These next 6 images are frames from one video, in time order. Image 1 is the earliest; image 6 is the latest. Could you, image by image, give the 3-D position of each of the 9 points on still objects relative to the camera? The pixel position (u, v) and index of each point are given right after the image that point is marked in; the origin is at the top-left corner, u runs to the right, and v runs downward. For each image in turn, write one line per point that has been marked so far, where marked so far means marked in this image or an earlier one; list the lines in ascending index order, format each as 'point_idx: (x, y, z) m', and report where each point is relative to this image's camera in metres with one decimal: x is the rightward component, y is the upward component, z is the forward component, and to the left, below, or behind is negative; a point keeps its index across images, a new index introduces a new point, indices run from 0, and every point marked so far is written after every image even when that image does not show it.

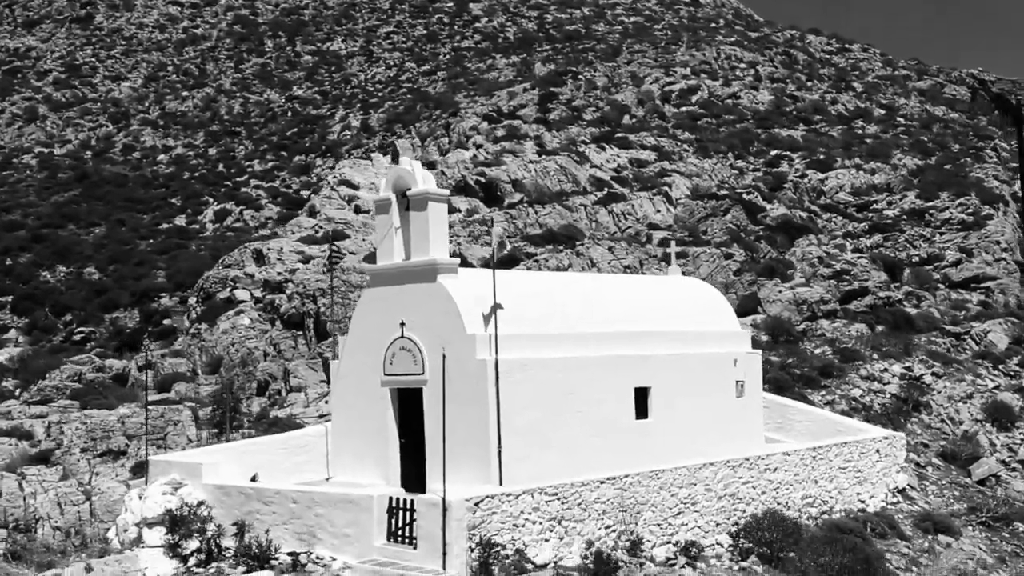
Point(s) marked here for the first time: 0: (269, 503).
0: (-3.3, -2.9, +16.2) m
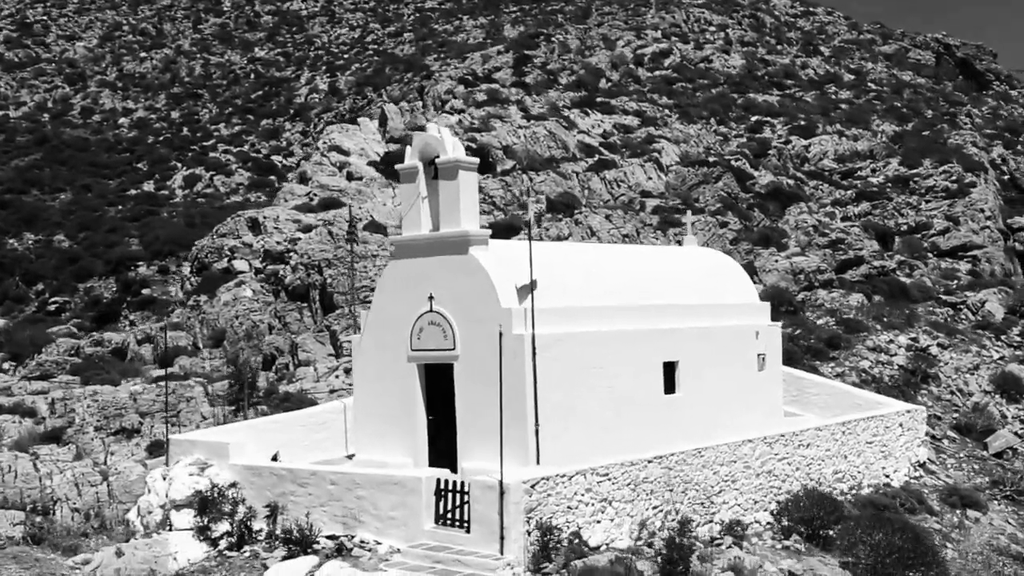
0: (-2.7, -2.6, +15.7) m
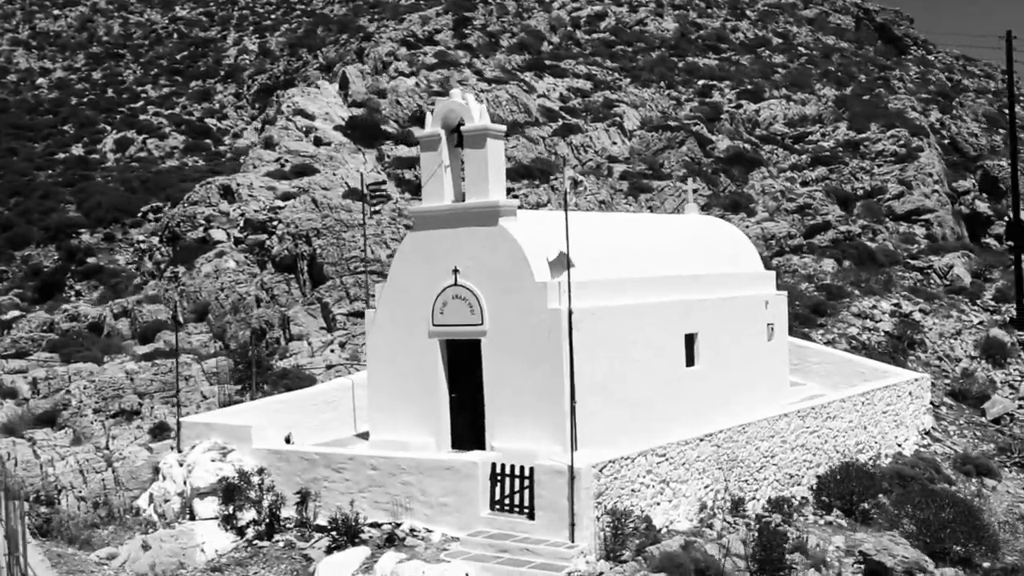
0: (-2.2, -2.3, +14.9) m
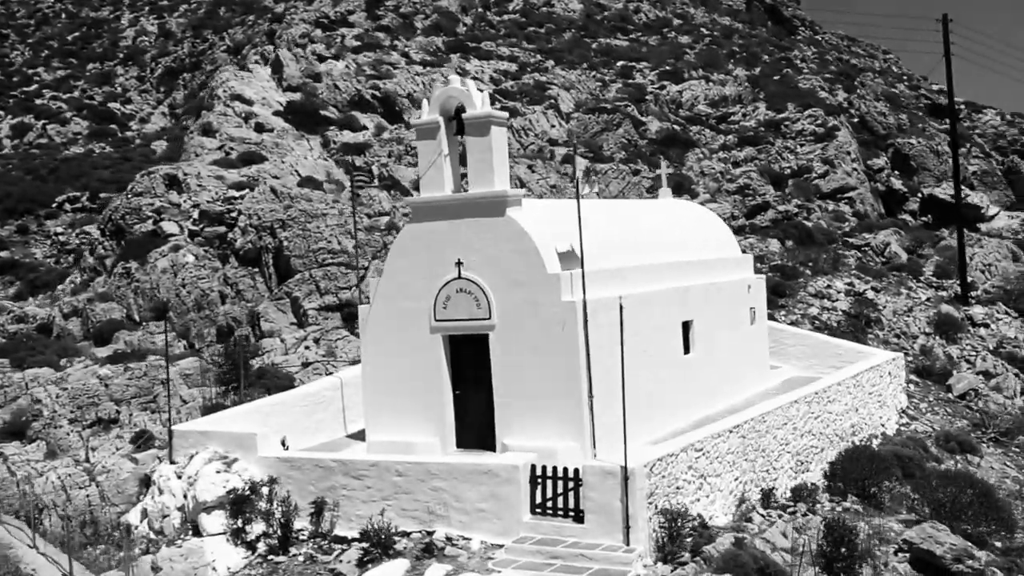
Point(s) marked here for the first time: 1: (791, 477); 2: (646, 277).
0: (-1.8, -2.2, +14.2) m
1: (+3.8, -2.6, +16.3) m
2: (+2.1, +0.2, +18.2) m
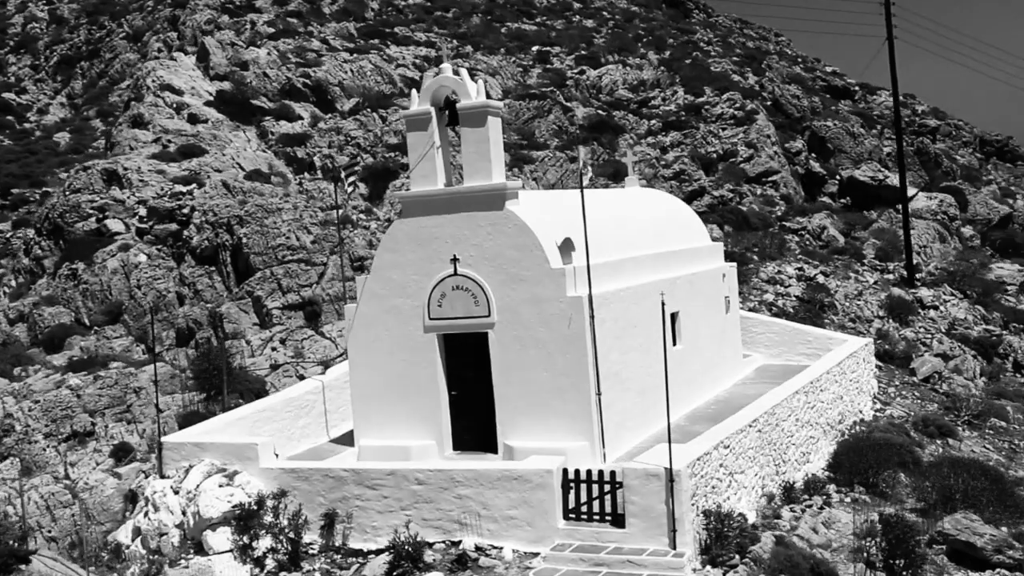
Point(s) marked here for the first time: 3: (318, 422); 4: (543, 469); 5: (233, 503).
0: (-1.6, -2.3, +13.5) m
1: (+3.9, -2.4, +16.1) m
2: (+1.9, +0.3, +17.8) m
3: (-2.9, -2.0, +17.6) m
4: (+0.3, -1.9, +12.6) m
5: (-3.3, -2.5, +13.8) m
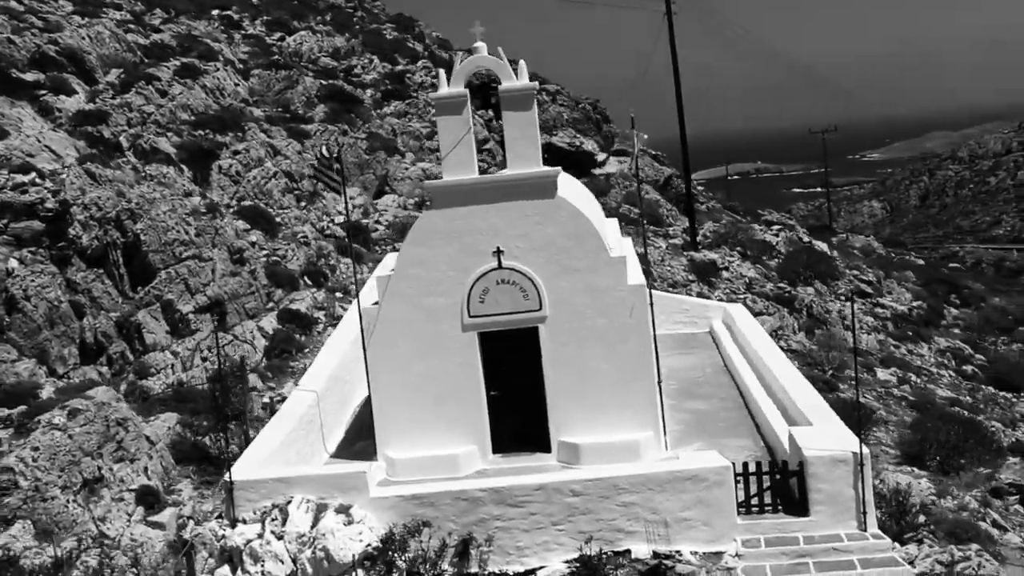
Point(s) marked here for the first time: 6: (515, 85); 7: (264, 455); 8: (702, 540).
0: (+0.1, -2.3, +12.7) m
1: (+4.3, -2.1, +17.0) m
2: (+1.7, +0.5, +17.8) m
3: (-2.6, -2.0, +16.1) m
4: (+2.1, -1.9, +12.4) m
5: (-1.6, -2.6, +12.3) m
6: (0.0, +2.6, +15.0) m
7: (-2.8, -1.9, +13.9) m
8: (+2.0, -2.6, +12.5) m
